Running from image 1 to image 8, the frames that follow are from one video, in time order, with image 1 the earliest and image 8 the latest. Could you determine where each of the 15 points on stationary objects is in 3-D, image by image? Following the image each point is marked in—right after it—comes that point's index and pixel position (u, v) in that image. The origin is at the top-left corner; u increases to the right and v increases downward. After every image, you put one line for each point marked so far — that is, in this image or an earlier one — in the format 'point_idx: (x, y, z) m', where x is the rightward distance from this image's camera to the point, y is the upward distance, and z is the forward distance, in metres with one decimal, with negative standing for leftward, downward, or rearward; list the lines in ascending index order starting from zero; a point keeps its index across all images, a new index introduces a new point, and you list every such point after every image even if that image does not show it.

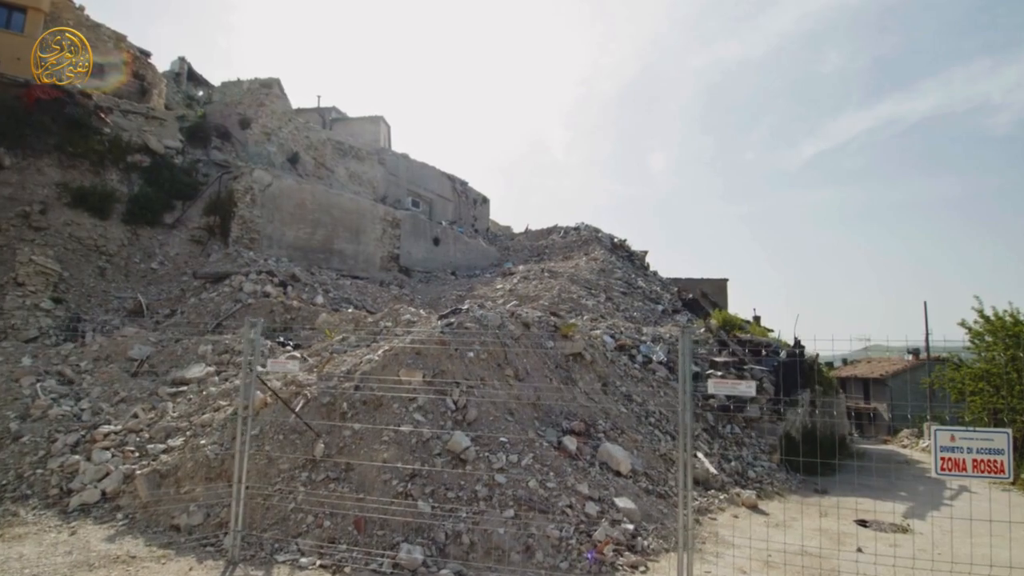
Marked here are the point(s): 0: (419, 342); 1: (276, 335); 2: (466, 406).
0: (-1.2, -0.7, +7.3) m
1: (-4.5, -0.9, +10.6) m
2: (-0.6, -1.4, +6.7) m
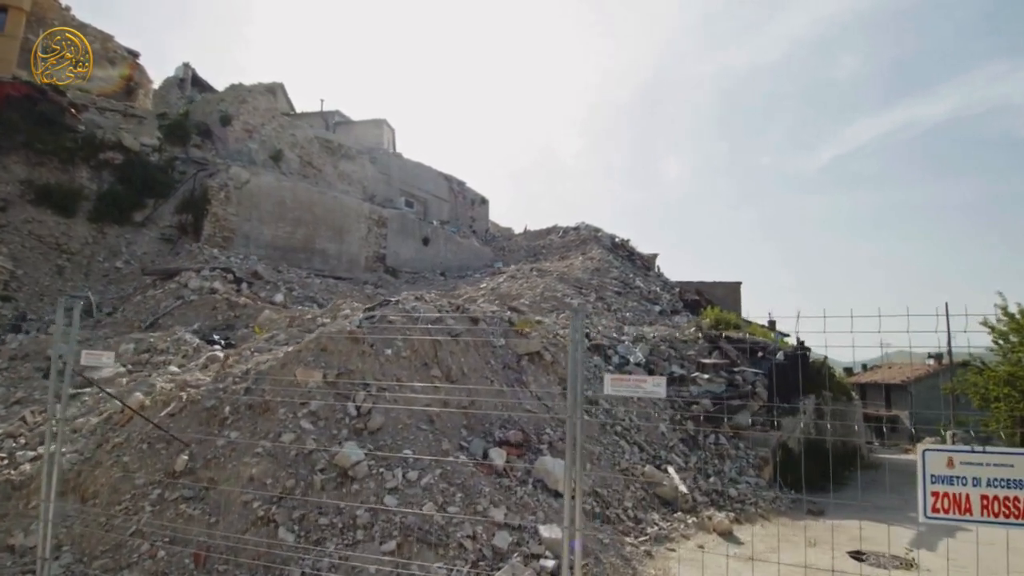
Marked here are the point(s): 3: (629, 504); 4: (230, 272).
0: (-2.1, -0.6, +6.3) m
1: (-5.3, -0.8, +9.7) m
2: (-1.4, -1.3, +5.6) m
3: (+1.3, -2.5, +6.3) m
4: (-6.5, +0.4, +12.9) m
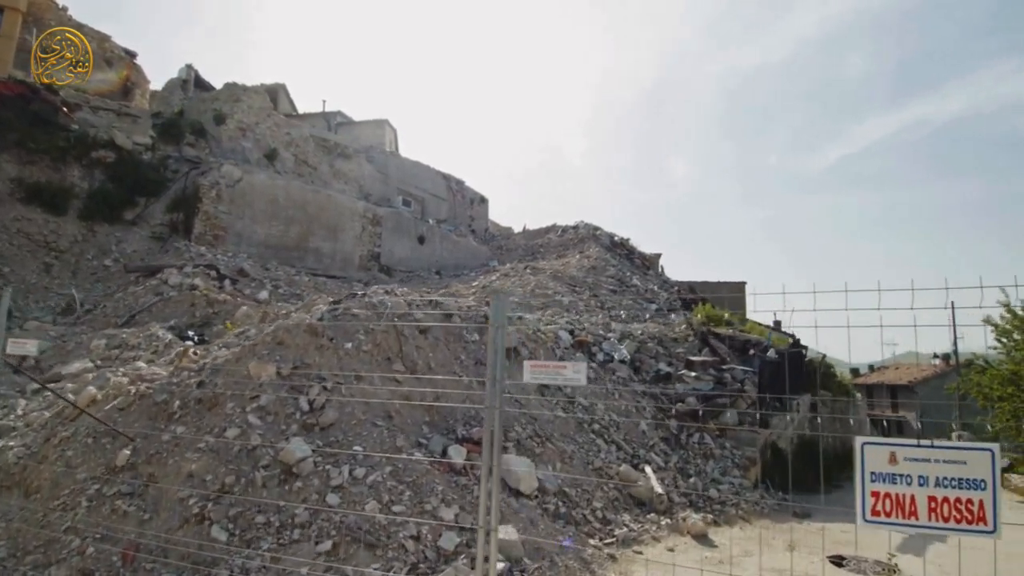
0: (-2.5, -0.5, +6.1) m
1: (-5.6, -0.7, +9.5) m
2: (-1.8, -1.2, +5.4) m
3: (+0.9, -2.4, +6.1) m
4: (-6.8, +0.4, +12.7) m
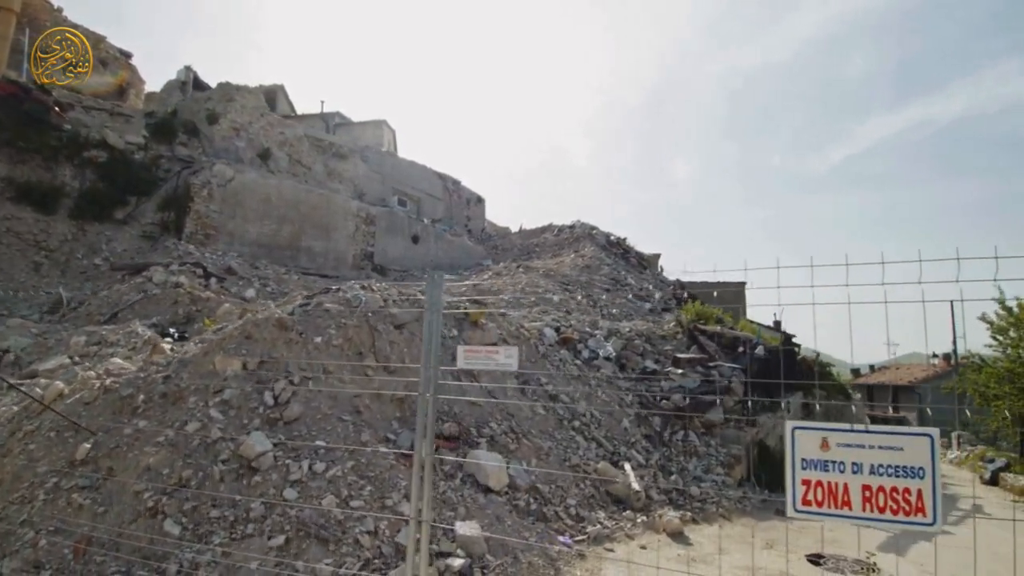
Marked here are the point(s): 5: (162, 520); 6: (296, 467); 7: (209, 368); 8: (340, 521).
0: (-2.8, -0.4, +6.0) m
1: (-5.9, -0.7, +9.4) m
2: (-2.2, -1.1, +5.3) m
3: (+0.7, -2.3, +5.9) m
4: (-7.1, +0.5, +12.7) m
5: (-2.7, -1.8, +4.3) m
6: (-1.8, -1.5, +4.6) m
7: (-3.1, -0.8, +5.6) m
8: (-1.3, -1.8, +4.2) m
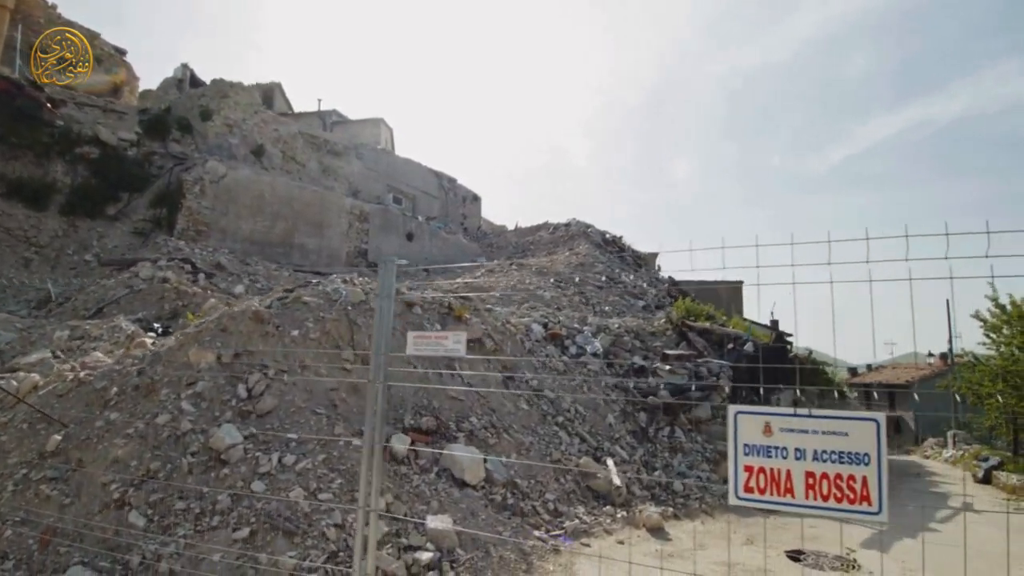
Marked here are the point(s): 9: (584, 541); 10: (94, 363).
0: (-3.0, -0.3, +6.0) m
1: (-6.1, -0.6, +9.4) m
2: (-2.4, -1.0, +5.3) m
3: (+0.4, -2.2, +5.9) m
4: (-7.3, +0.6, +12.6) m
5: (-2.9, -1.7, +4.2) m
6: (-2.0, -1.4, +4.6) m
7: (-3.3, -0.7, +5.6) m
8: (-1.5, -1.7, +4.2) m
9: (+0.7, -2.4, +5.3) m
10: (-4.7, -0.8, +6.3) m
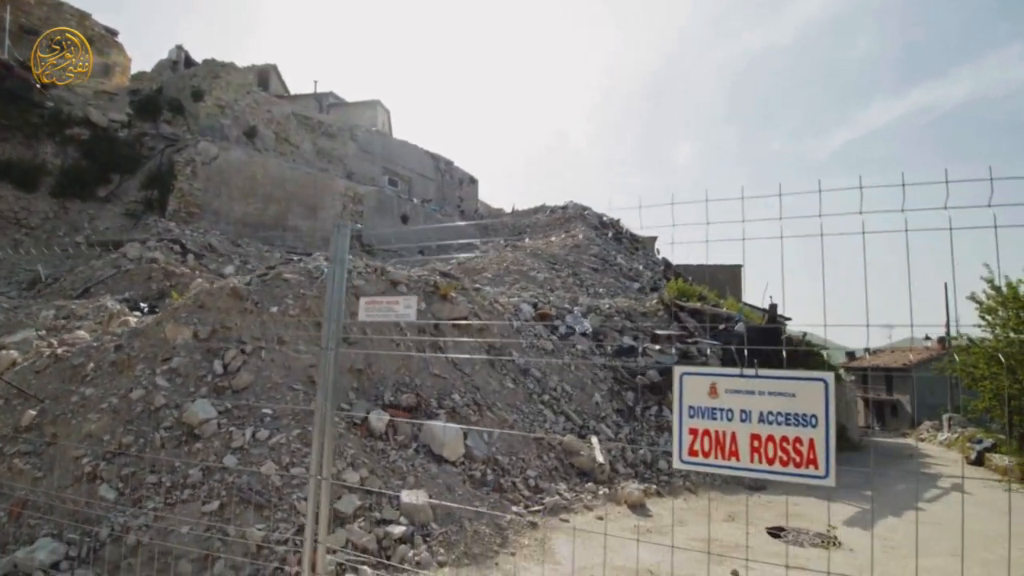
0: (-3.2, 0.0, +5.9) m
1: (-6.3, -0.2, +9.3) m
2: (-2.6, -0.8, +5.2) m
3: (+0.2, -2.0, +5.9) m
4: (-7.5, +1.0, +12.5) m
5: (-3.1, -1.5, +4.2) m
6: (-2.2, -1.2, +4.6) m
7: (-3.5, -0.5, +5.5) m
8: (-1.7, -1.5, +4.1) m
9: (+0.5, -2.2, +5.3) m
10: (-4.9, -0.6, +6.2) m
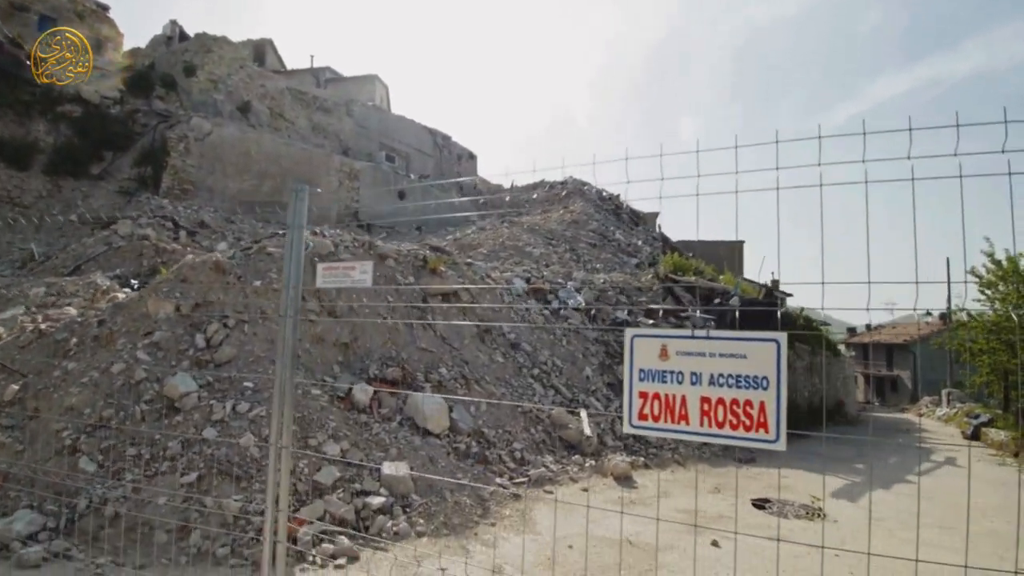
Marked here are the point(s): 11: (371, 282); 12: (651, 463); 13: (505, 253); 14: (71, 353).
0: (-3.4, +0.2, +5.8) m
1: (-6.5, +0.1, +9.3) m
2: (-2.7, -0.5, +5.2) m
3: (+0.1, -1.7, +5.9) m
4: (-7.7, +1.5, +12.5) m
5: (-3.3, -1.3, +4.2) m
6: (-2.4, -1.0, +4.5) m
7: (-3.7, -0.2, +5.5) m
8: (-1.9, -1.3, +4.1) m
9: (+0.3, -1.9, +5.3) m
10: (-5.1, -0.3, +6.2) m
11: (-0.6, 0.0, +2.4) m
12: (+1.7, -2.1, +6.6) m
13: (-0.2, +0.9, +13.7) m
14: (-4.2, -0.6, +5.3) m
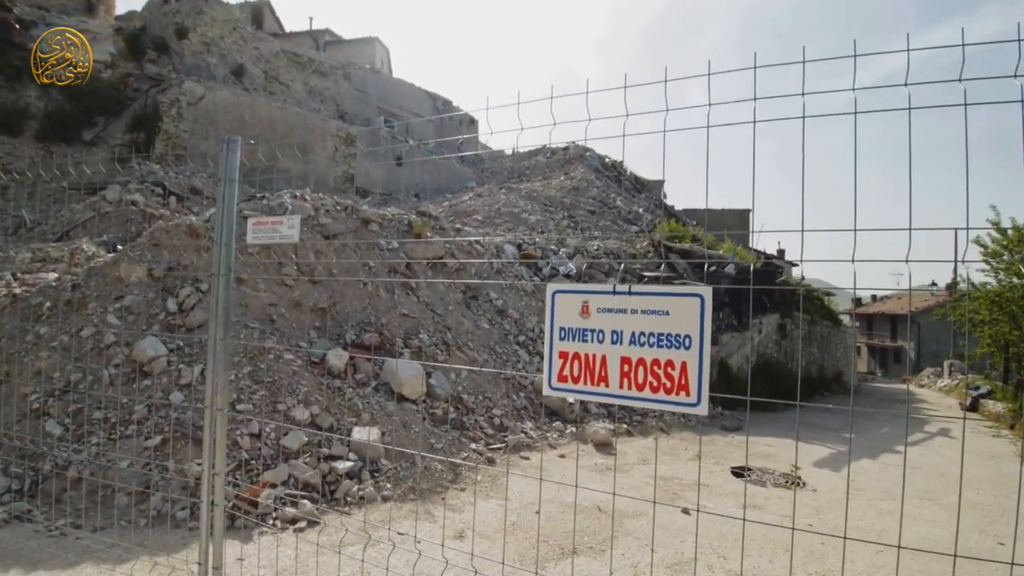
0: (-3.6, +0.6, +5.7) m
1: (-6.6, +0.7, +9.2) m
2: (-3.0, -0.2, +5.1) m
3: (-0.1, -1.3, +5.8) m
4: (-7.8, +2.3, +12.3) m
5: (-3.5, -1.0, +4.2) m
6: (-2.6, -0.7, +4.5) m
7: (-3.9, +0.1, +5.4) m
8: (-2.1, -1.0, +4.1) m
9: (+0.1, -1.6, +5.3) m
10: (-5.3, +0.1, +6.1) m
11: (-0.9, +0.2, +2.2) m
12: (+1.4, -1.7, +6.5) m
13: (-0.3, +1.7, +13.6) m
14: (-4.4, -0.3, +5.2) m
